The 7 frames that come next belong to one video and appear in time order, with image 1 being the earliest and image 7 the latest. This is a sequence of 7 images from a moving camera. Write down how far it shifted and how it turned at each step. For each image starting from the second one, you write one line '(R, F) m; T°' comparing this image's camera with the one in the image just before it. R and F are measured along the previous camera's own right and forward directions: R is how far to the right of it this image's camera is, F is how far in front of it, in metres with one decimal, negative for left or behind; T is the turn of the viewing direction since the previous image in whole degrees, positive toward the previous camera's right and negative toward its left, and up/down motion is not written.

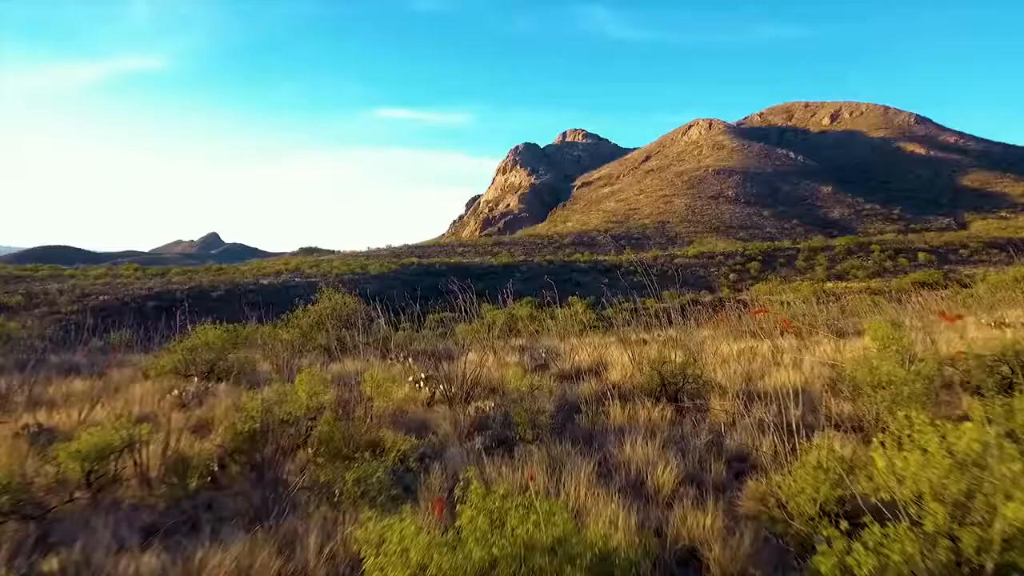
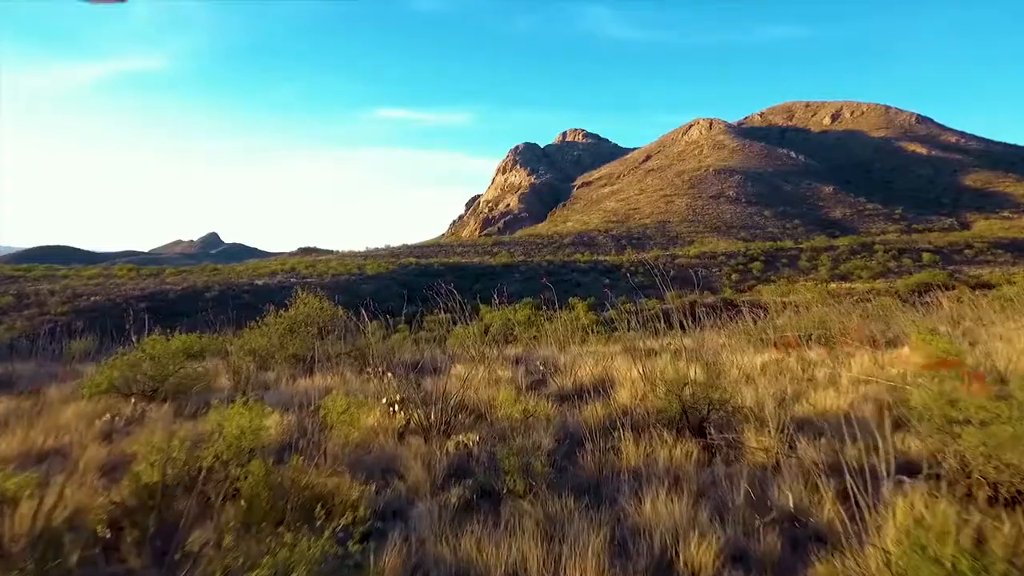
(0.0, +0.8) m; 0°
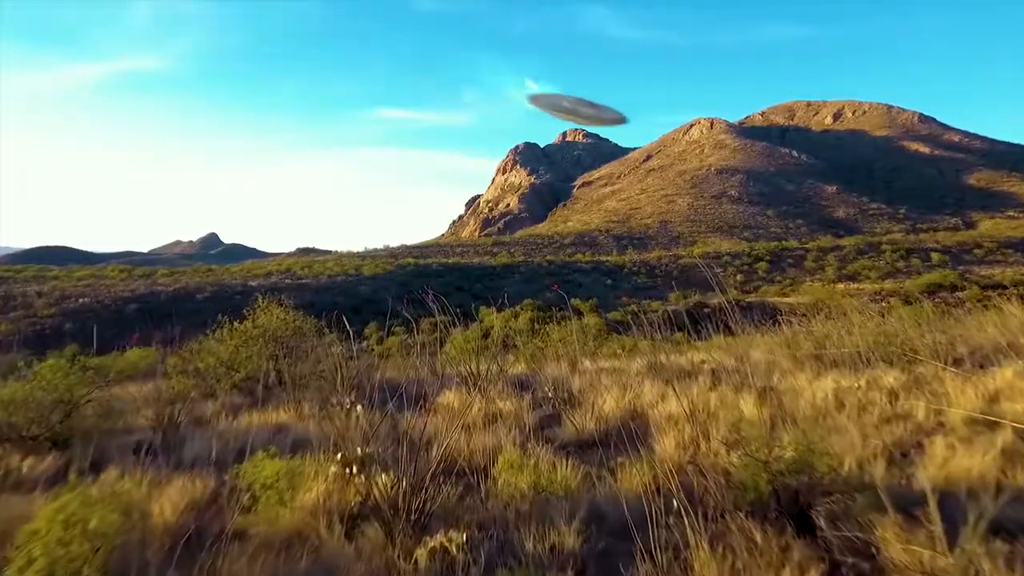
(0.0, +1.2) m; 0°
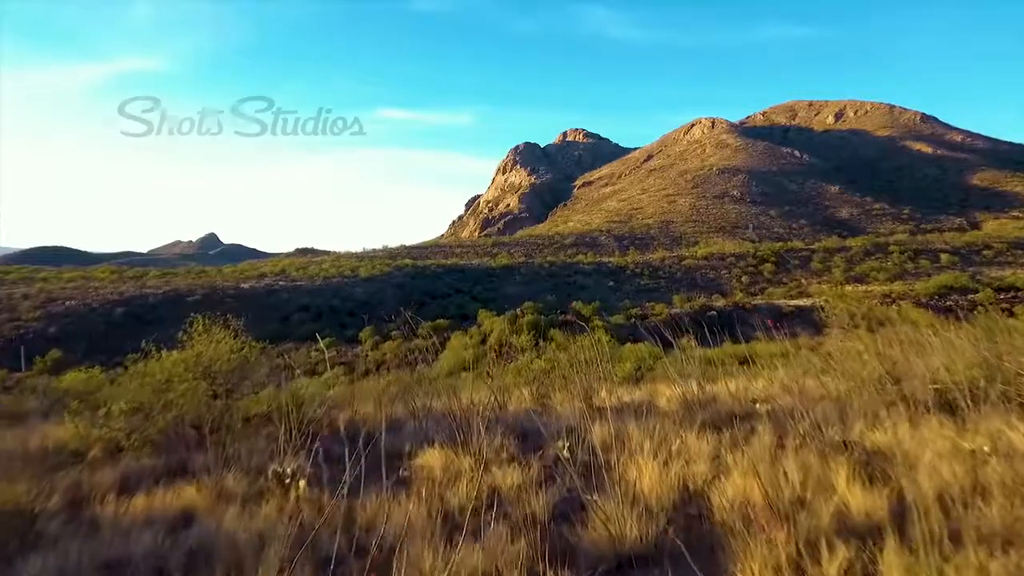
(0.0, +1.2) m; 0°
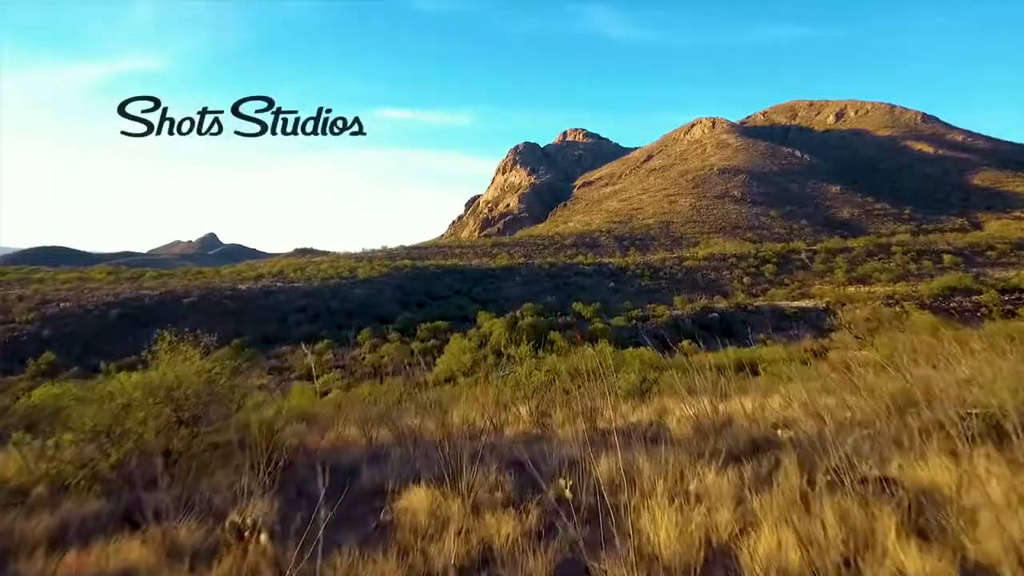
(0.0, +0.4) m; 0°
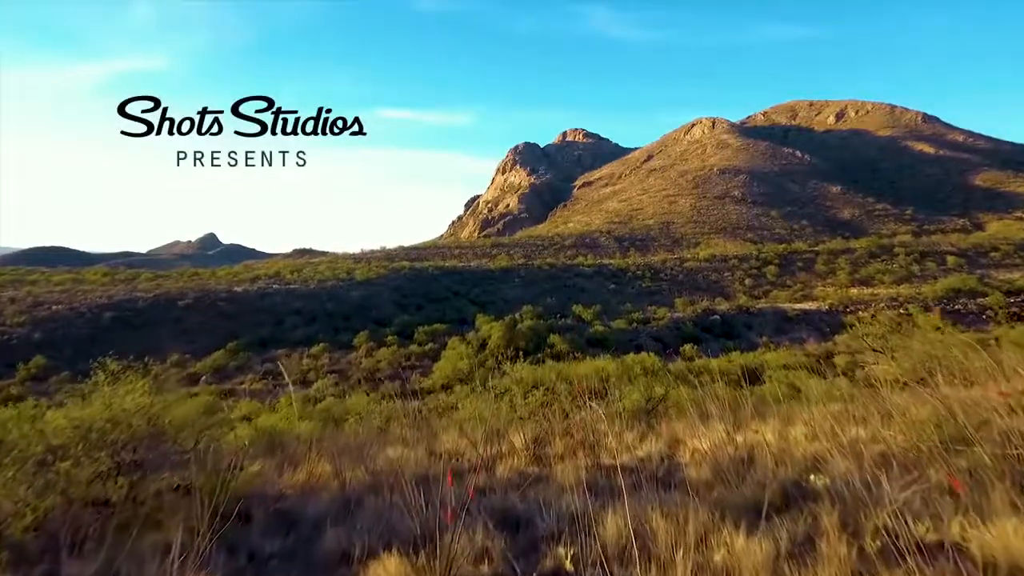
(0.0, +0.6) m; 0°
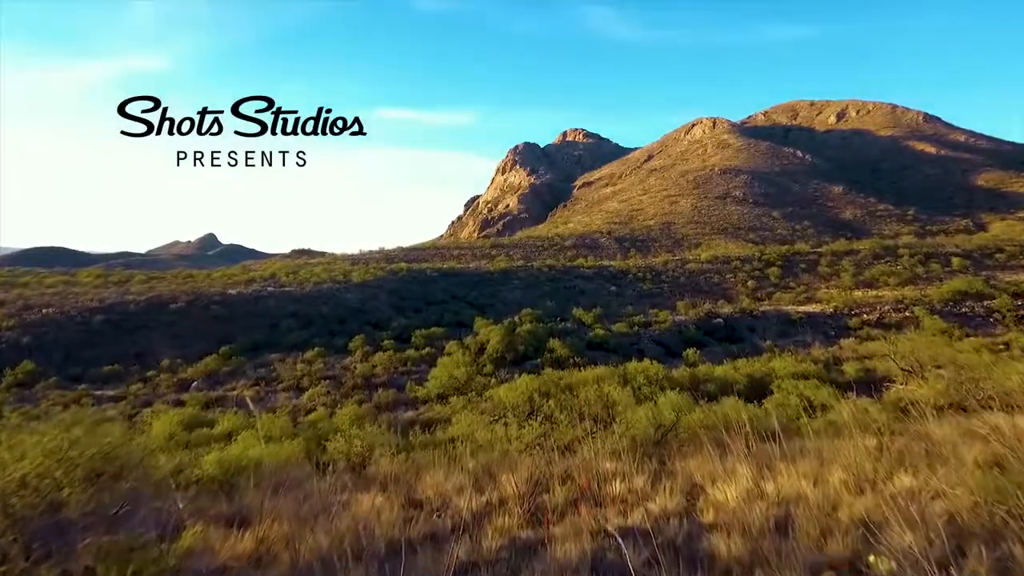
(0.0, +0.7) m; 0°
